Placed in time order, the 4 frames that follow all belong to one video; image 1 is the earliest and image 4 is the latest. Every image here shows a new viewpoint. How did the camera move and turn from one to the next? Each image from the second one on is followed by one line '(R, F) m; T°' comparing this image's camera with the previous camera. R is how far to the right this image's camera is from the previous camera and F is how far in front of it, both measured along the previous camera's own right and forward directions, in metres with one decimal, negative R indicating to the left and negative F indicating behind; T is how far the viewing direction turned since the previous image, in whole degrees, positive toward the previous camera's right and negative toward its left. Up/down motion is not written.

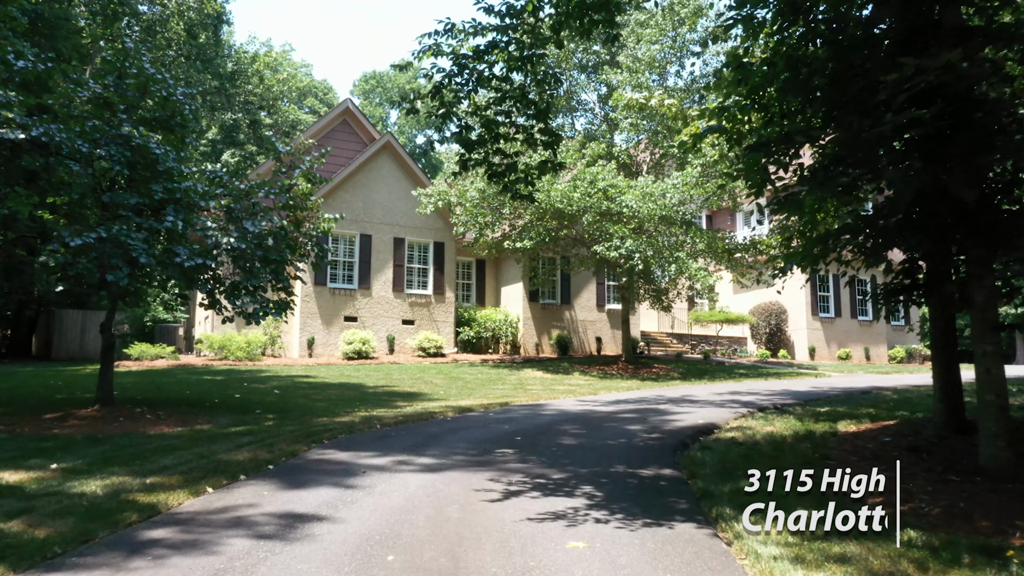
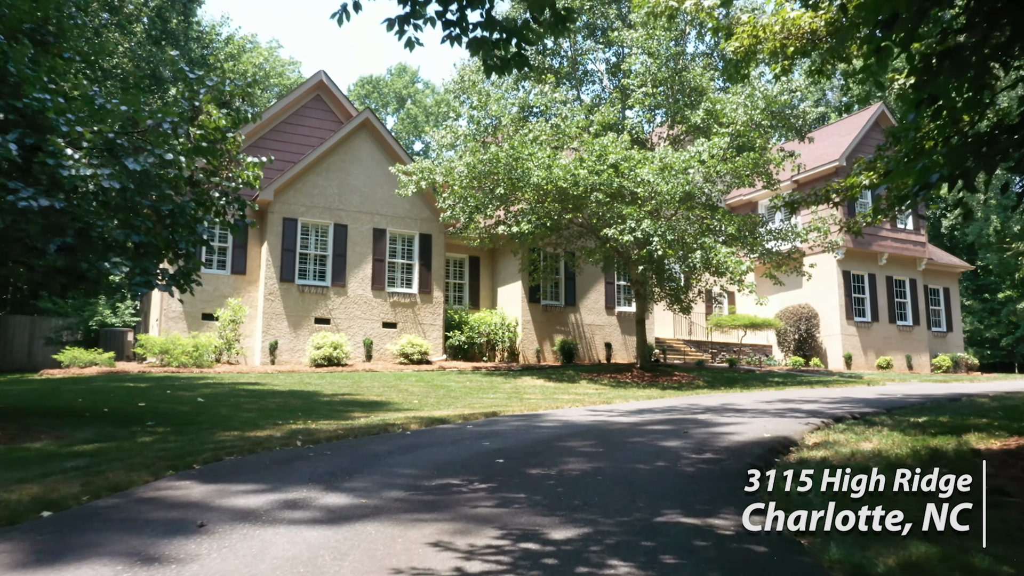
(+0.2, +3.4) m; 0°
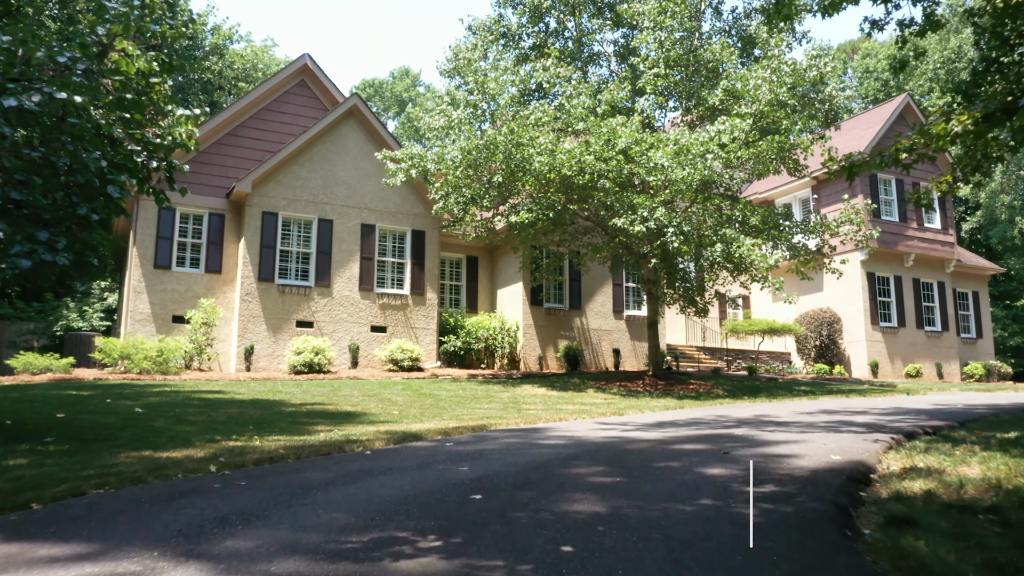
(+0.1, +1.9) m; 0°
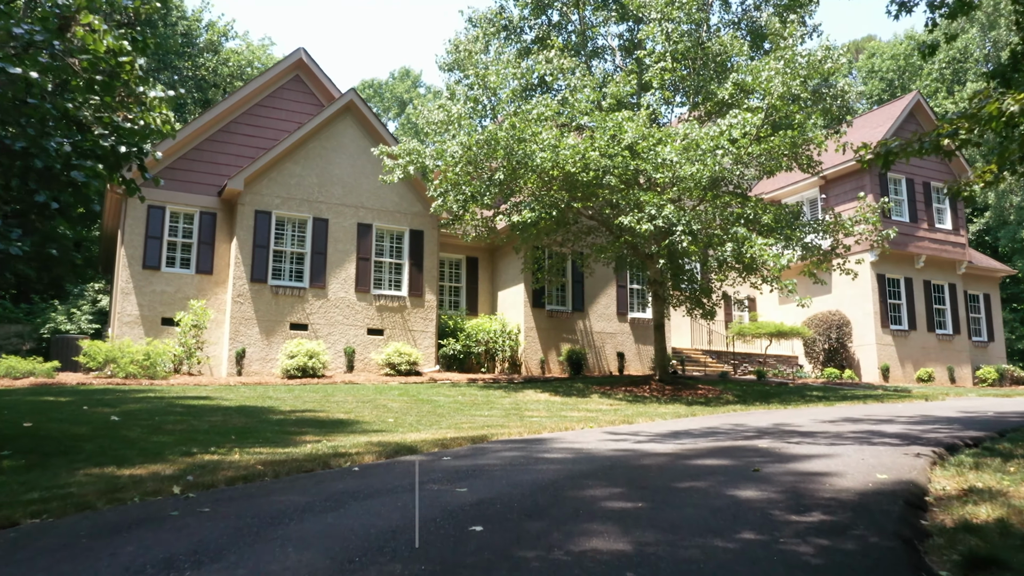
(0.0, +0.7) m; 0°
